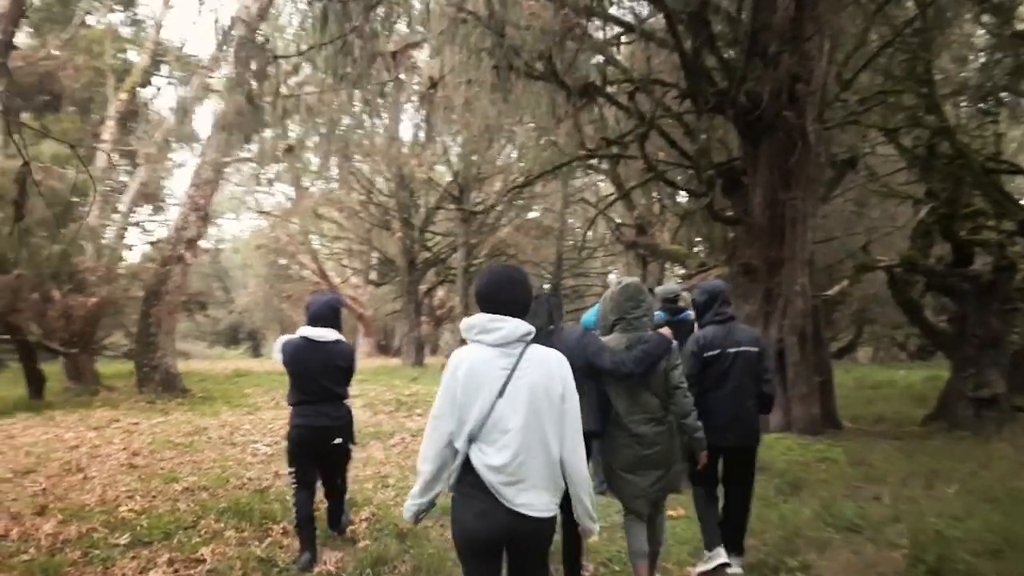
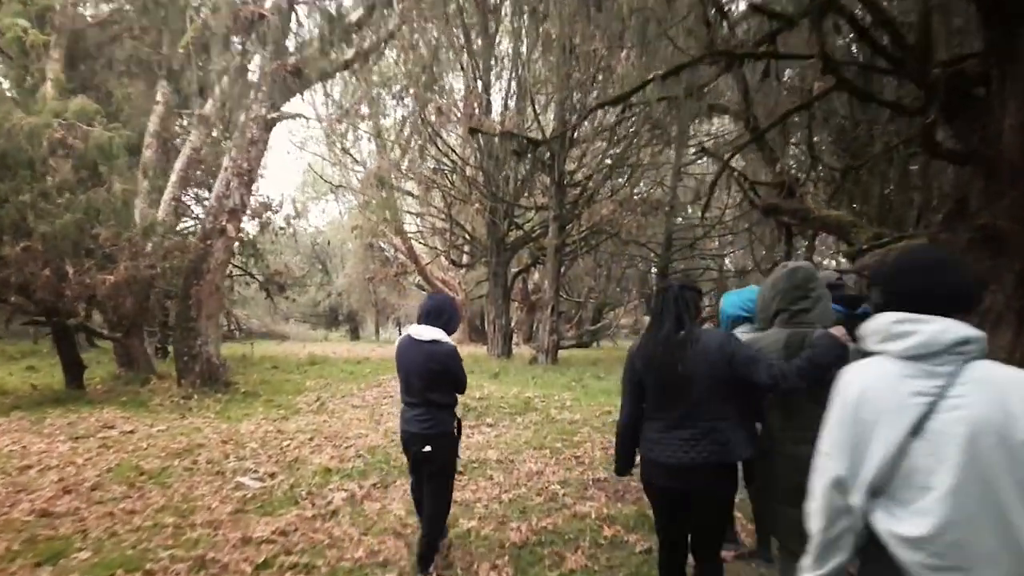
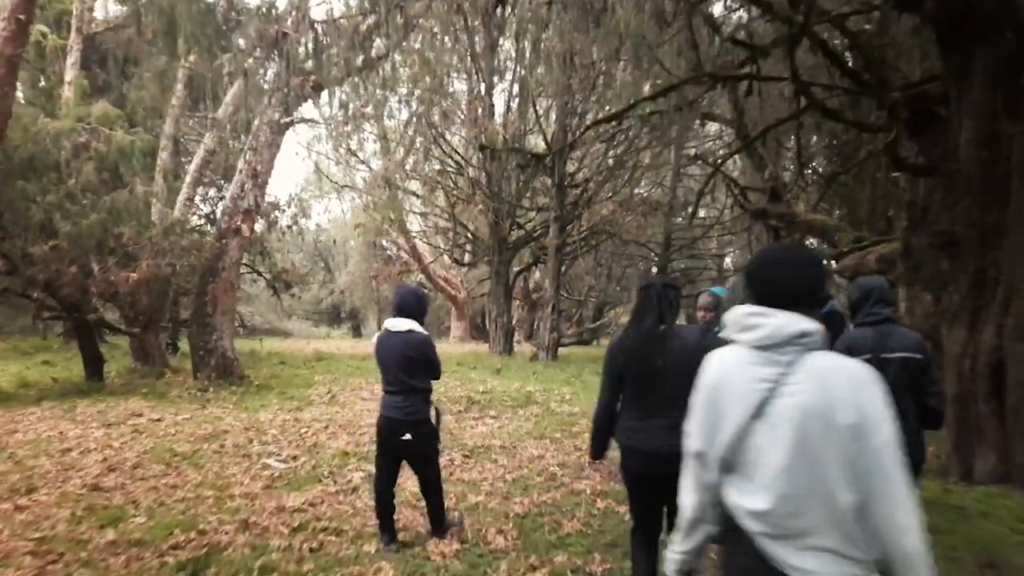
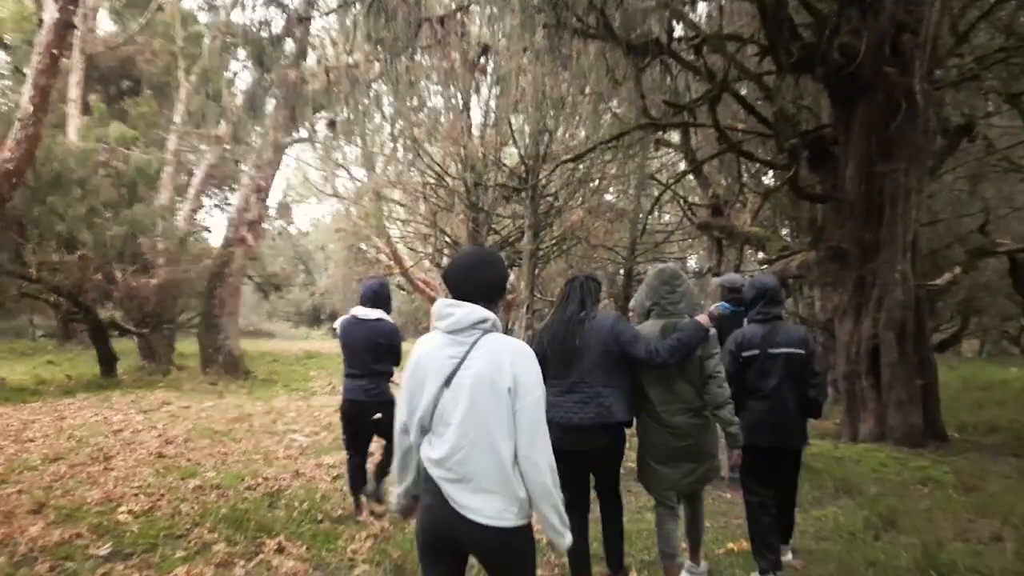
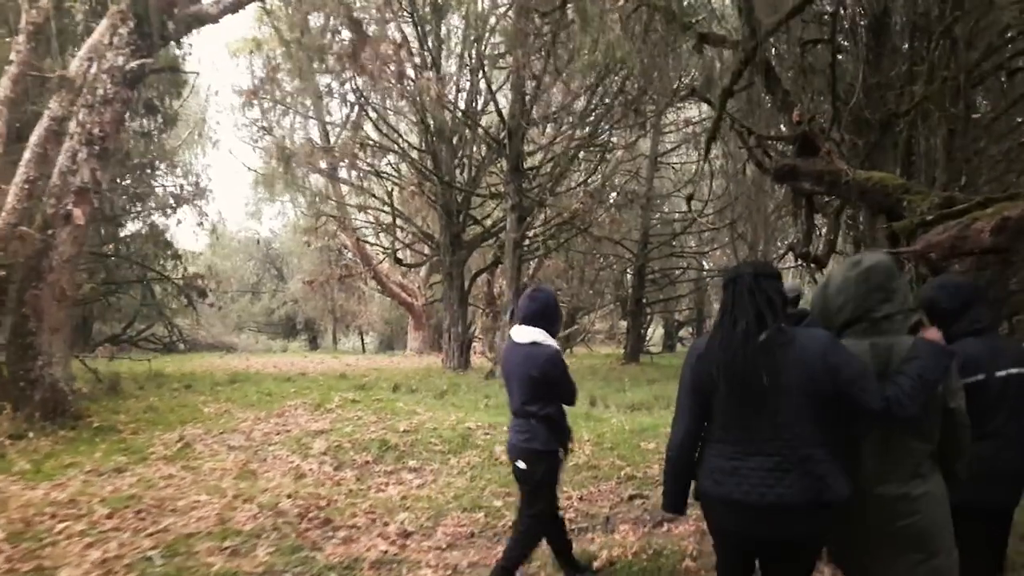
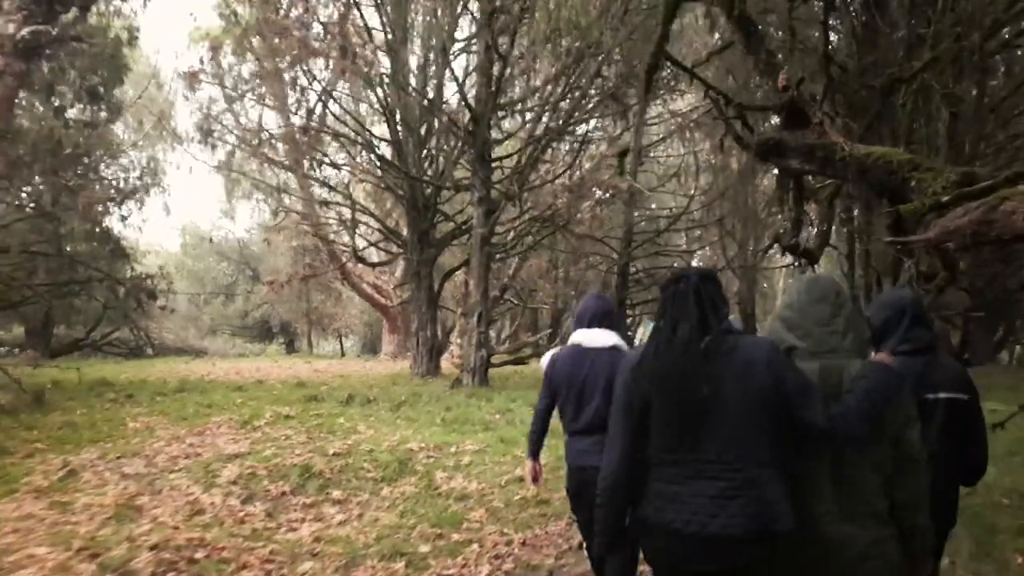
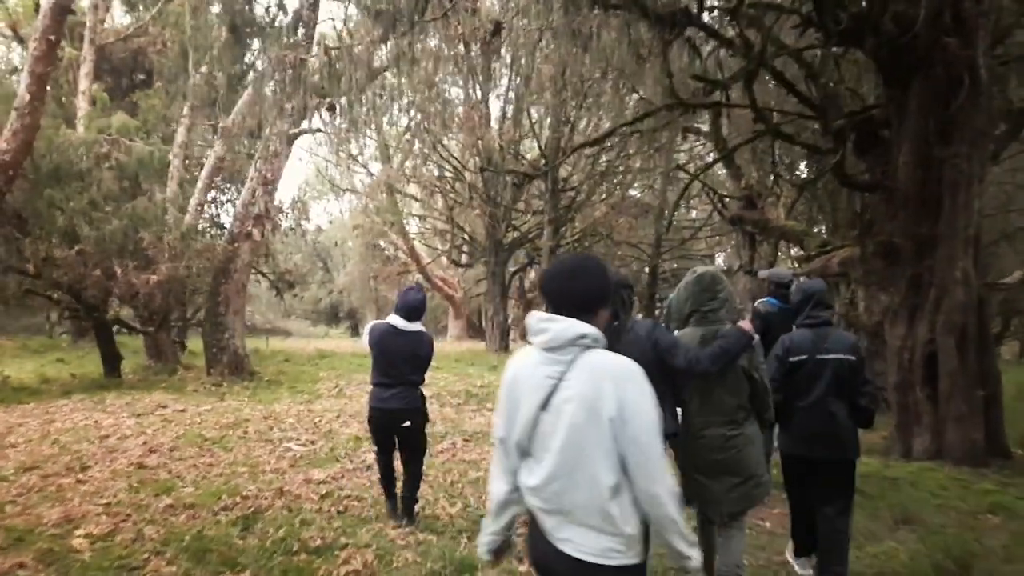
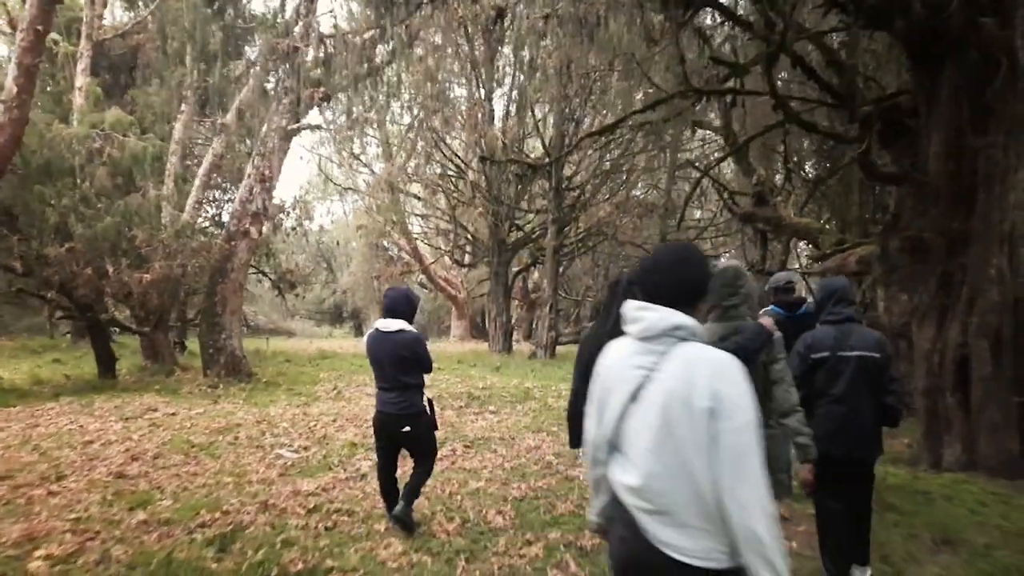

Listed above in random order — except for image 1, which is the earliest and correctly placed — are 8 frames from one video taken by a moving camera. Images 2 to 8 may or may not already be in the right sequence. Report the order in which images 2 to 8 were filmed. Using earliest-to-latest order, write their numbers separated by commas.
4, 7, 8, 3, 2, 5, 6
